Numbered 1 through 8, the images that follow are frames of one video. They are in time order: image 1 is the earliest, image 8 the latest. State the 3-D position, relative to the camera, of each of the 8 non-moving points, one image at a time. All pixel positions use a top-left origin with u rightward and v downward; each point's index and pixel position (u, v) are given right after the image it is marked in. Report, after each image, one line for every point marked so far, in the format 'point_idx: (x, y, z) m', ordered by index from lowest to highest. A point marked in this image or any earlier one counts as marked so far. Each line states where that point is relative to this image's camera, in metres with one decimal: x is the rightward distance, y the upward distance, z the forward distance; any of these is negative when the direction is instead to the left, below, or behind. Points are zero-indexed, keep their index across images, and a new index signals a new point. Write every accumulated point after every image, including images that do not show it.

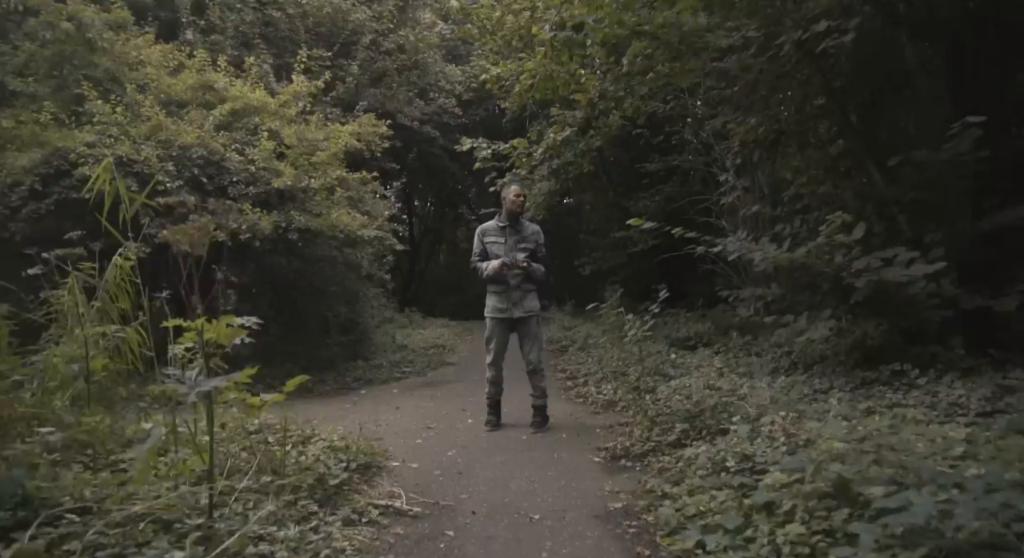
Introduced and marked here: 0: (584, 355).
0: (+1.0, -1.1, +10.1) m
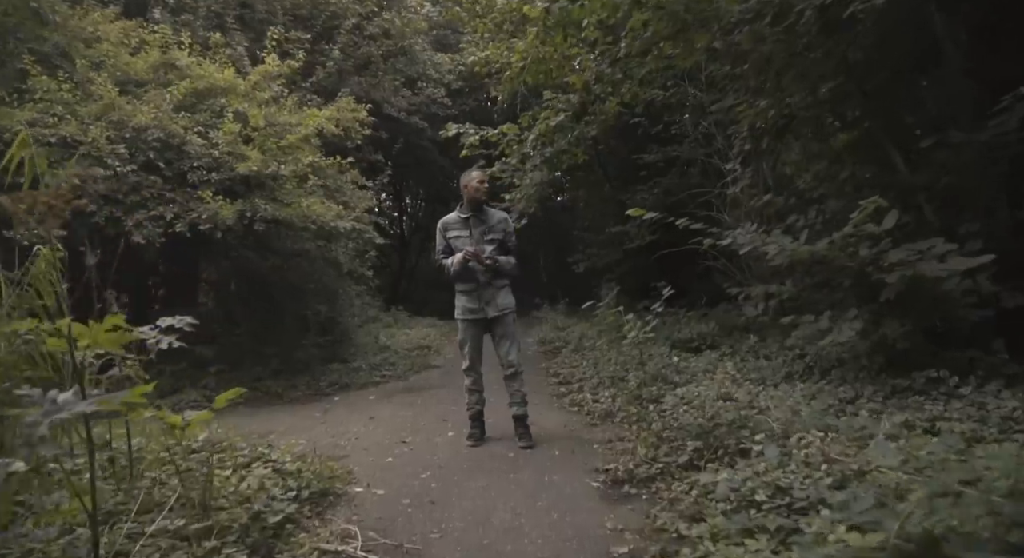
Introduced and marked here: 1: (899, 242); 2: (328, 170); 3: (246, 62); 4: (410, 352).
0: (+0.9, -1.1, +9.4) m
1: (+3.2, +0.3, +5.7) m
2: (-2.6, +1.5, +9.6) m
3: (-3.9, +3.1, +10.1) m
4: (-1.6, -1.2, +11.3) m
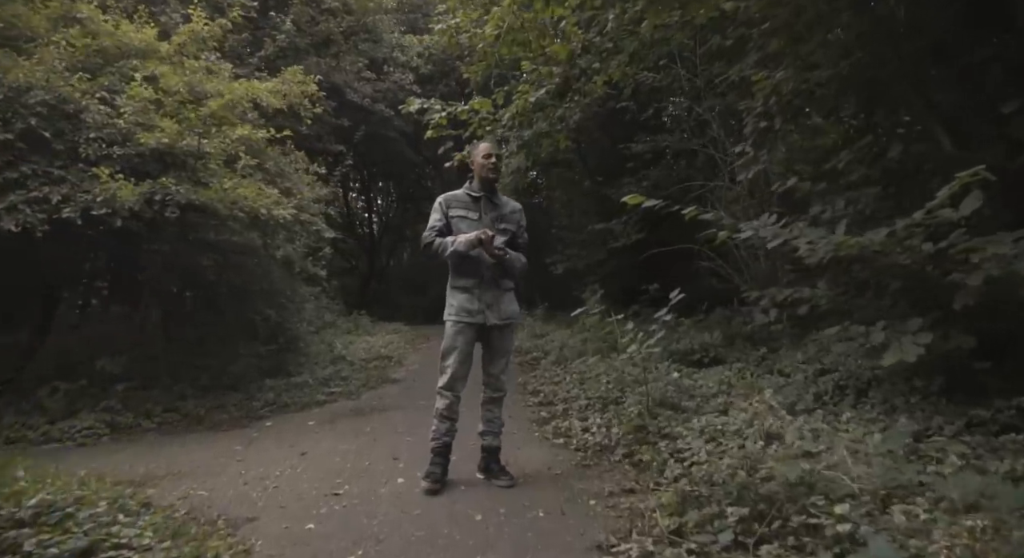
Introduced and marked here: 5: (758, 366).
0: (+0.6, -1.1, +8.1) m
1: (+3.0, +0.3, +4.5) m
2: (-2.9, +1.5, +8.2) m
3: (-4.2, +3.1, +8.7) m
4: (-2.0, -1.2, +9.9) m
5: (+2.5, -0.9, +7.2) m
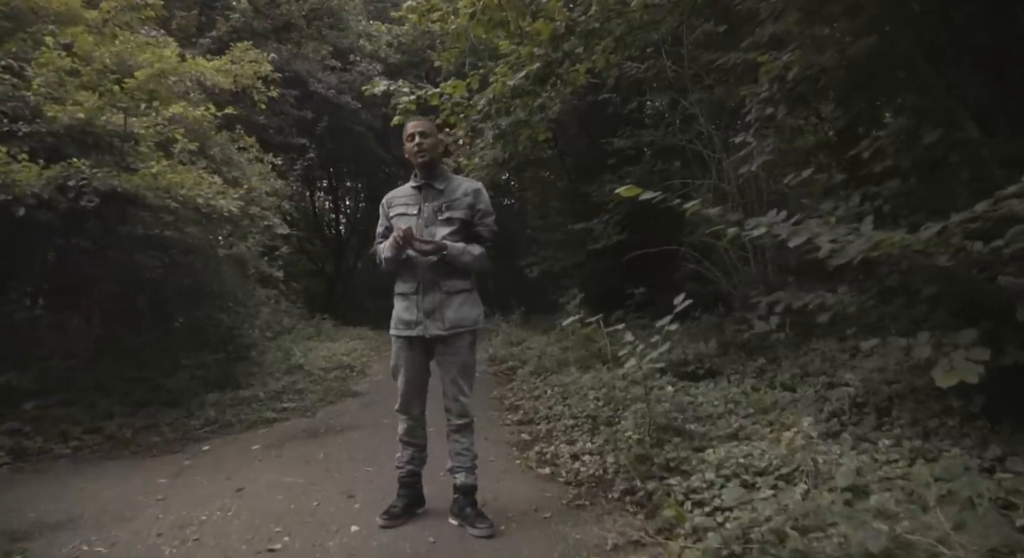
0: (+0.3, -1.1, +7.3) m
1: (+2.9, +0.3, +3.8) m
2: (-3.1, +1.5, +7.3) m
3: (-4.4, +3.1, +7.7) m
4: (-2.4, -1.2, +9.0) m
5: (+2.3, -1.0, +6.5) m
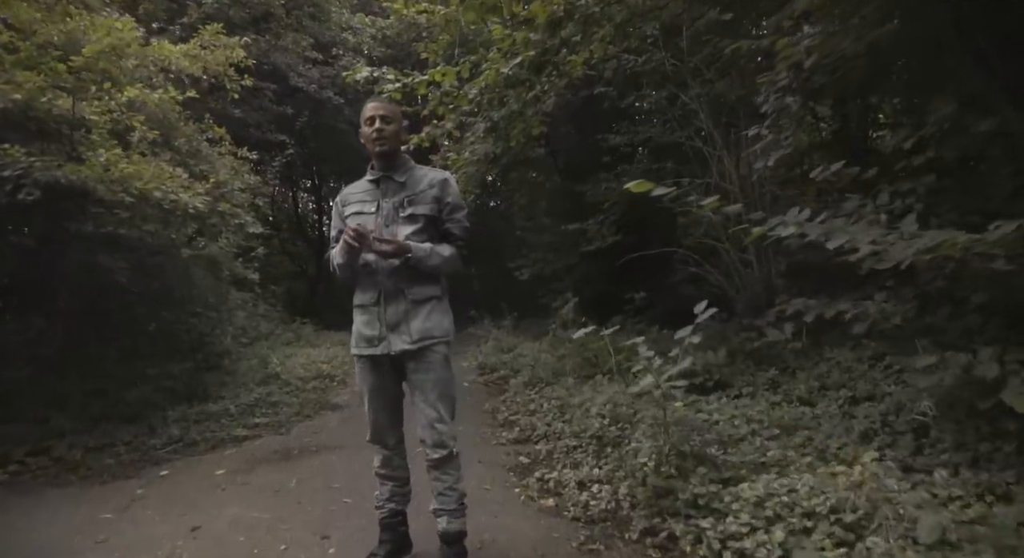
0: (+0.2, -1.1, +6.8) m
1: (+2.9, +0.2, +3.4) m
2: (-3.2, +1.5, +6.7) m
3: (-4.5, +3.1, +7.1) m
4: (-2.5, -1.2, +8.4) m
5: (+2.2, -1.0, +6.0) m
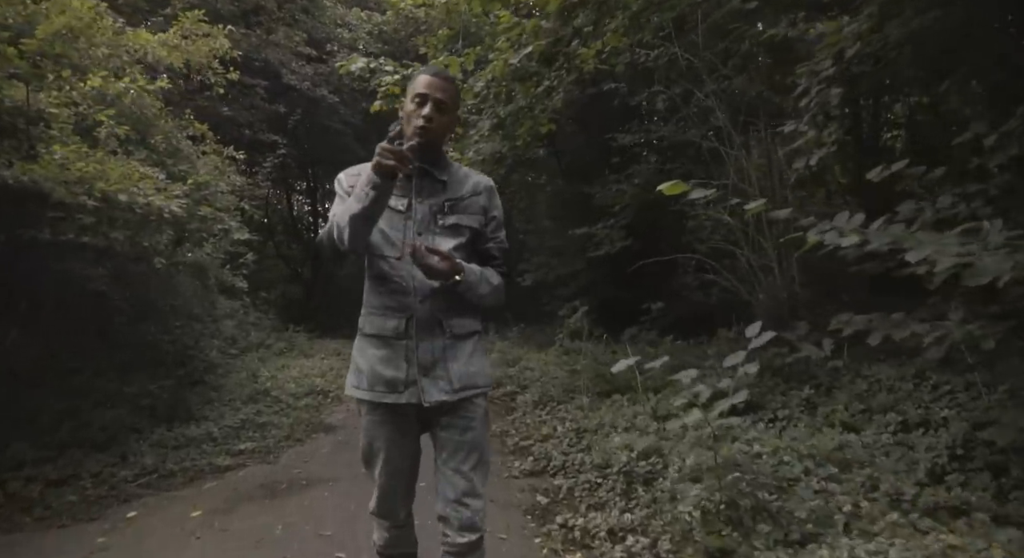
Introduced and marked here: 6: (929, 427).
0: (+0.3, -1.2, +6.2) m
1: (+3.0, +0.2, +2.8) m
2: (-3.1, +1.4, +6.1) m
3: (-4.4, +3.0, +6.5) m
4: (-2.4, -1.3, +7.9) m
5: (+2.3, -1.1, +5.4) m
6: (+2.9, -1.0, +4.9) m
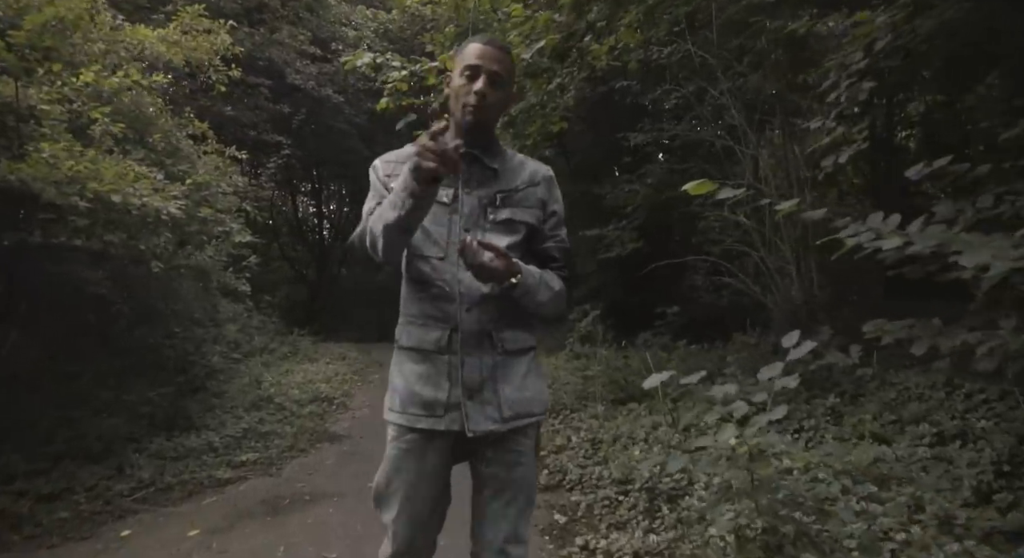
0: (+0.4, -1.3, +6.0) m
1: (+3.1, +0.1, +2.5) m
2: (-3.0, +1.3, +5.9) m
3: (-4.3, +3.0, +6.3) m
4: (-2.3, -1.4, +7.6) m
5: (+2.4, -1.1, +5.2) m
6: (+3.0, -1.1, +4.7) m
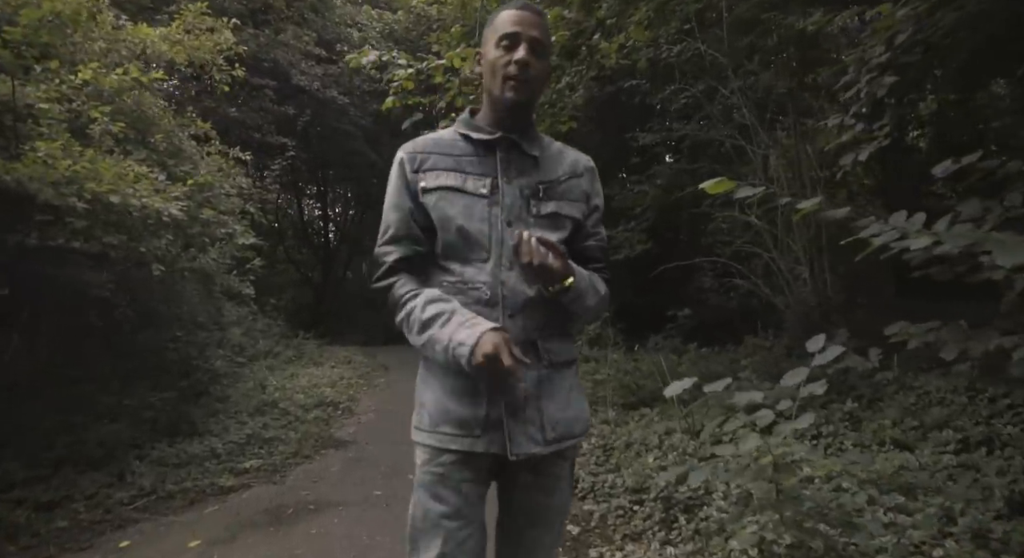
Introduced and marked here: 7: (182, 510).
0: (+0.5, -1.3, +5.8) m
1: (+3.1, +0.1, +2.4) m
2: (-2.9, +1.3, +5.8) m
3: (-4.3, +2.9, +6.2) m
4: (-2.2, -1.4, +7.5) m
5: (+2.5, -1.1, +5.0) m
6: (+3.1, -1.1, +4.5) m
7: (-2.2, -1.5, +4.7) m
